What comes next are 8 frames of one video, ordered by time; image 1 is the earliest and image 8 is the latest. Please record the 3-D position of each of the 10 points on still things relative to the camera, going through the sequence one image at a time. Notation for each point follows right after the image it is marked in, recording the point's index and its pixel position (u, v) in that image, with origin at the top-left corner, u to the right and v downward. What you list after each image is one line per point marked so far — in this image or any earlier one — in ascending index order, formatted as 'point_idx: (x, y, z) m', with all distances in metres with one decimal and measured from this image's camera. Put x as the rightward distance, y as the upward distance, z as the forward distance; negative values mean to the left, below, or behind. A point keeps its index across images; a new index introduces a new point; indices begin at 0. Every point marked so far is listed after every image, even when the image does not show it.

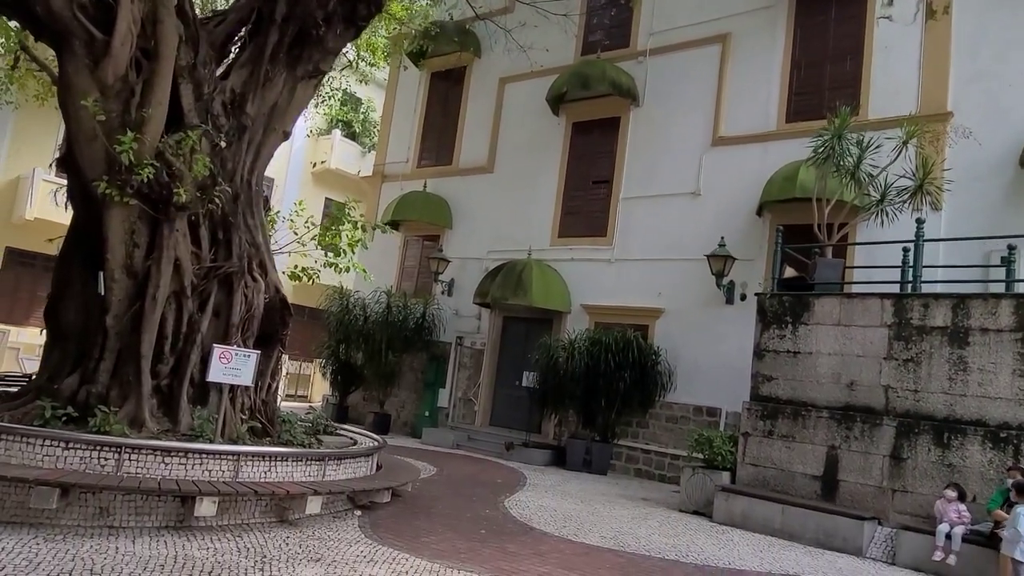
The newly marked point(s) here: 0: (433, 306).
0: (-1.6, -0.4, +15.3) m
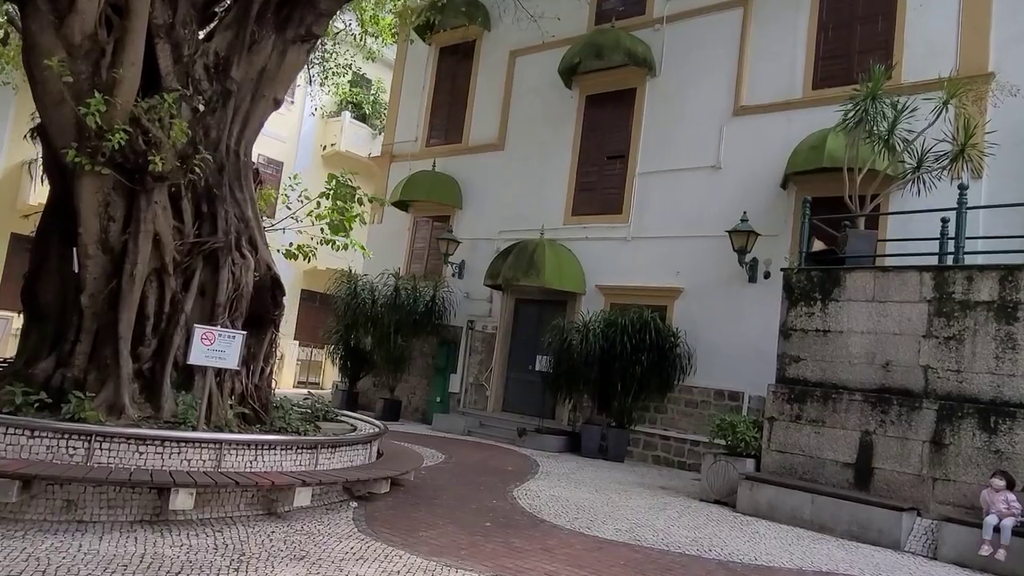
0: (-1.4, 0.0, +14.9) m
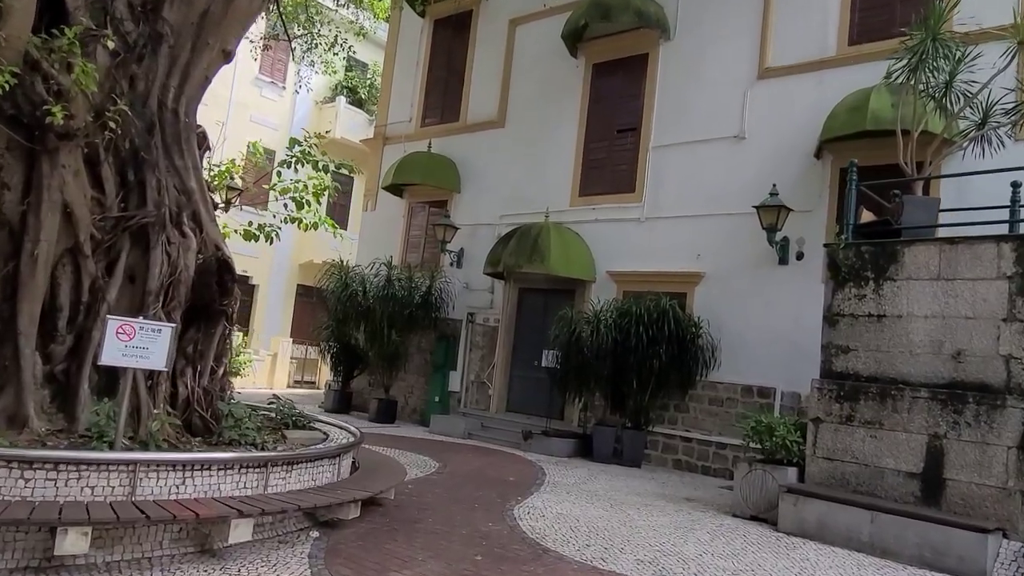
0: (-1.3, +0.2, +13.7) m
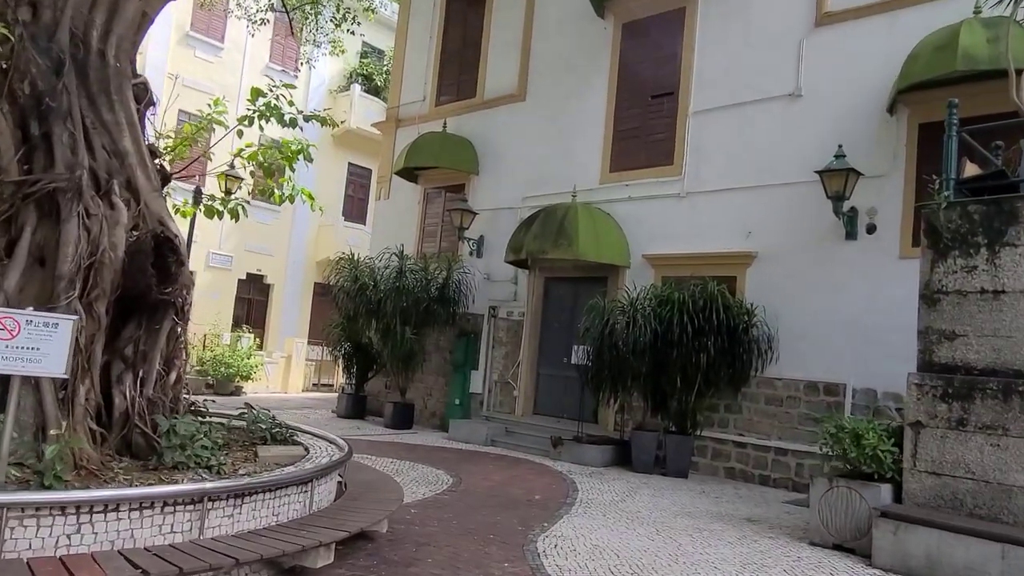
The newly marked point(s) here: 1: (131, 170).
0: (-0.9, +0.3, +12.5) m
1: (-2.5, +0.8, +4.8) m
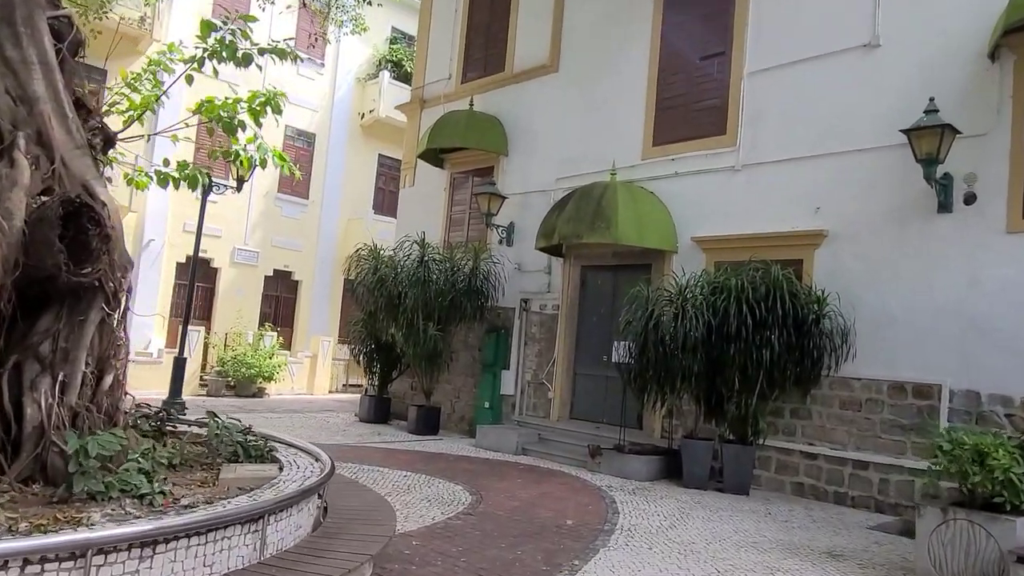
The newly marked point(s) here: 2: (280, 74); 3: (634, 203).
0: (-0.4, +0.4, +11.3) m
1: (-2.4, +0.9, +3.8) m
2: (-5.6, +5.1, +17.9) m
3: (+1.5, +1.0, +9.0) m
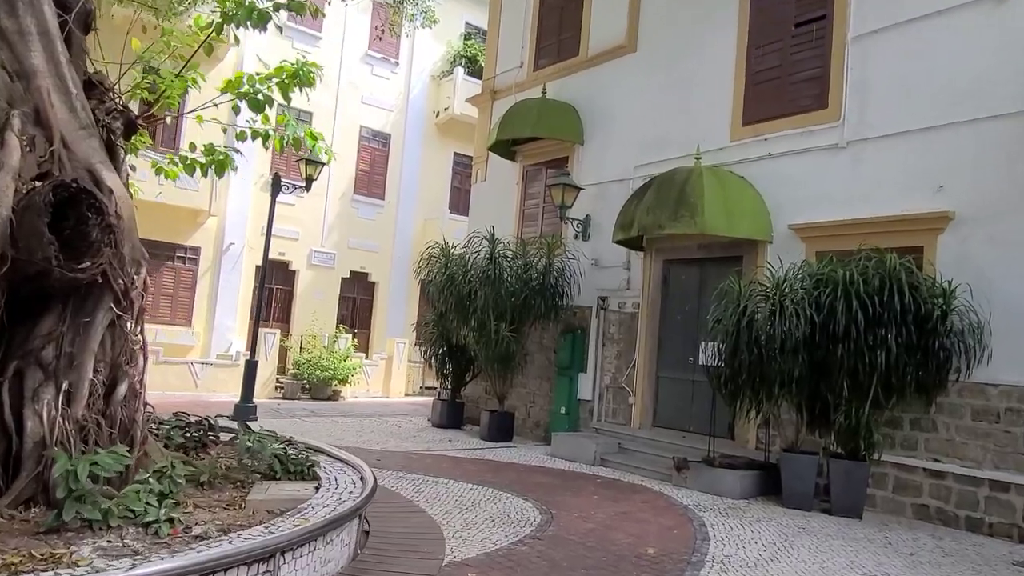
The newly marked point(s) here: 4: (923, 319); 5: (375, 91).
0: (+0.7, +0.5, +10.6) m
1: (-2.2, +0.9, +3.4) m
2: (-3.8, +5.1, +17.7) m
3: (+2.3, +1.1, +8.1) m
4: (+3.5, -0.3, +6.3) m
5: (-3.4, +4.8, +18.1) m
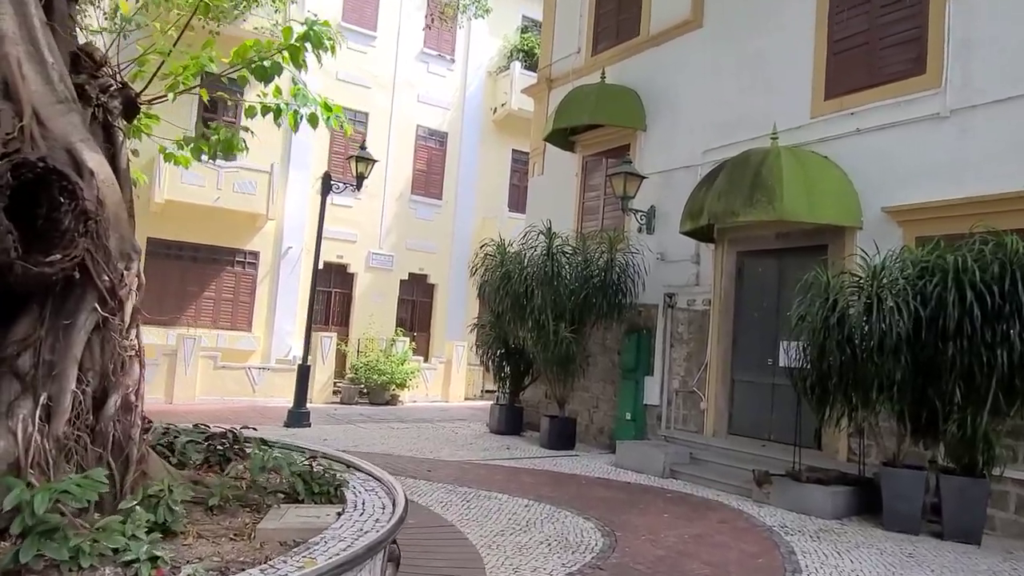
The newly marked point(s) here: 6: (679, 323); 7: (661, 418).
0: (+1.5, +0.5, +9.9) m
1: (-2.0, +0.9, +3.0) m
2: (-2.4, +5.1, +17.4) m
3: (+2.8, +1.2, +7.2) m
4: (+3.9, -0.2, +5.4) m
5: (-2.0, +4.8, +17.7) m
6: (+2.1, -0.4, +9.5) m
7: (+1.9, -1.7, +9.4) m
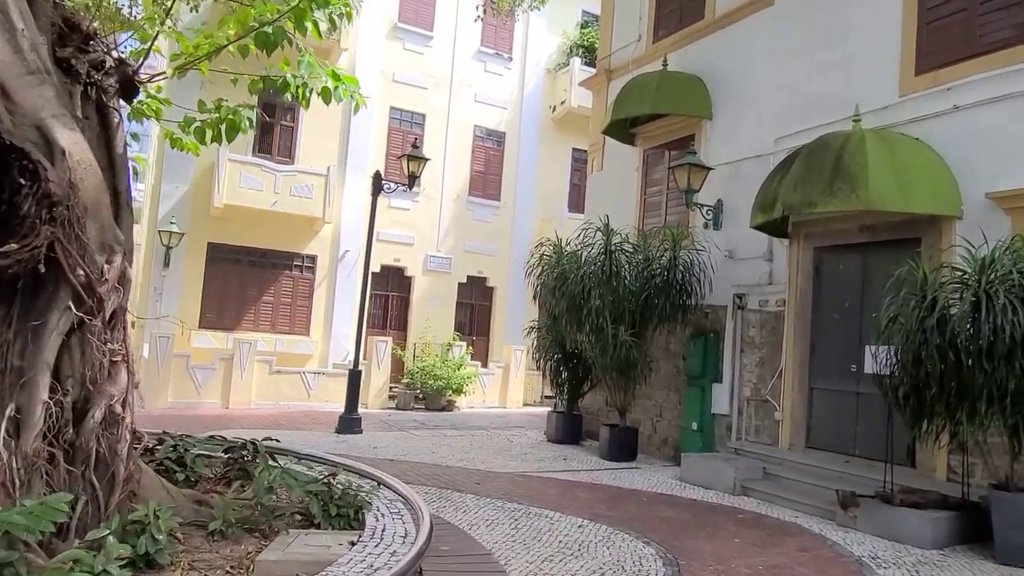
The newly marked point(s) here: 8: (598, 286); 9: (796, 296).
0: (+2.2, +0.5, +9.2) m
1: (-1.9, +0.9, +2.6) m
2: (-1.1, +5.0, +17.1) m
3: (+3.3, +1.2, +6.4) m
4: (+4.2, -0.1, +4.5) m
5: (-0.6, +4.7, +17.3) m
6: (+2.8, -0.4, +8.7) m
7: (+2.6, -1.6, +8.7) m
8: (+1.0, 0.0, +9.0) m
9: (+3.1, -0.1, +8.1) m
